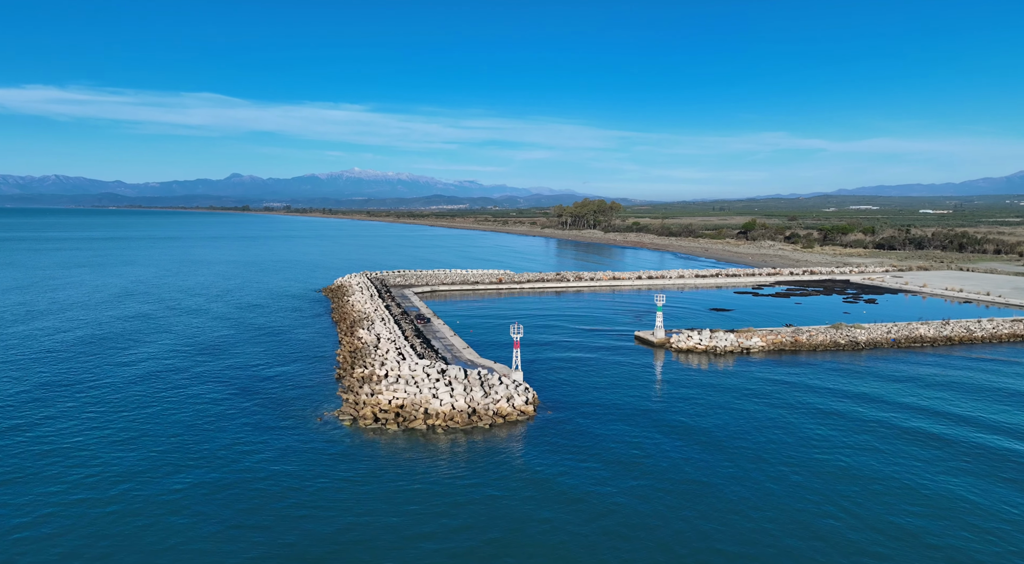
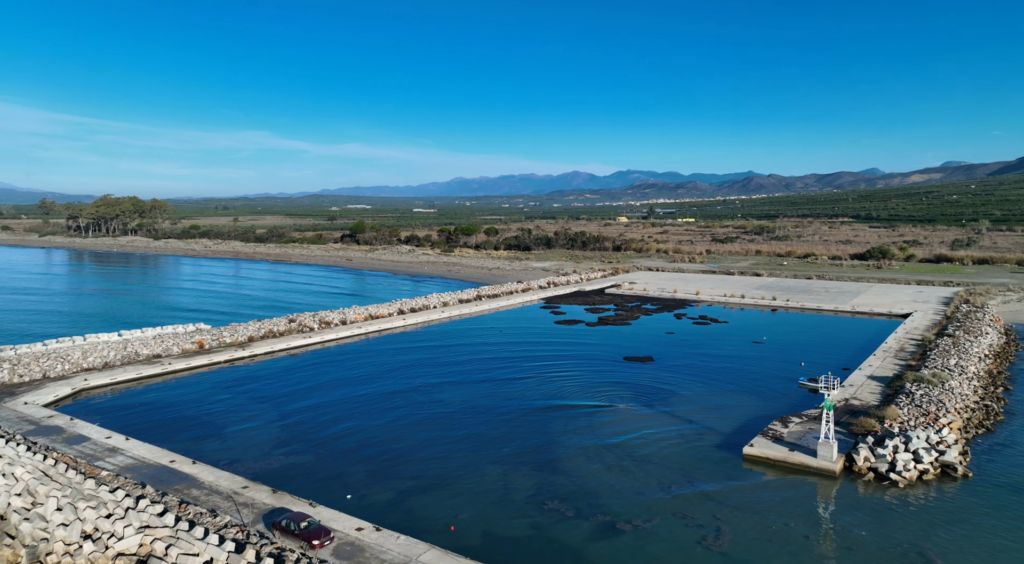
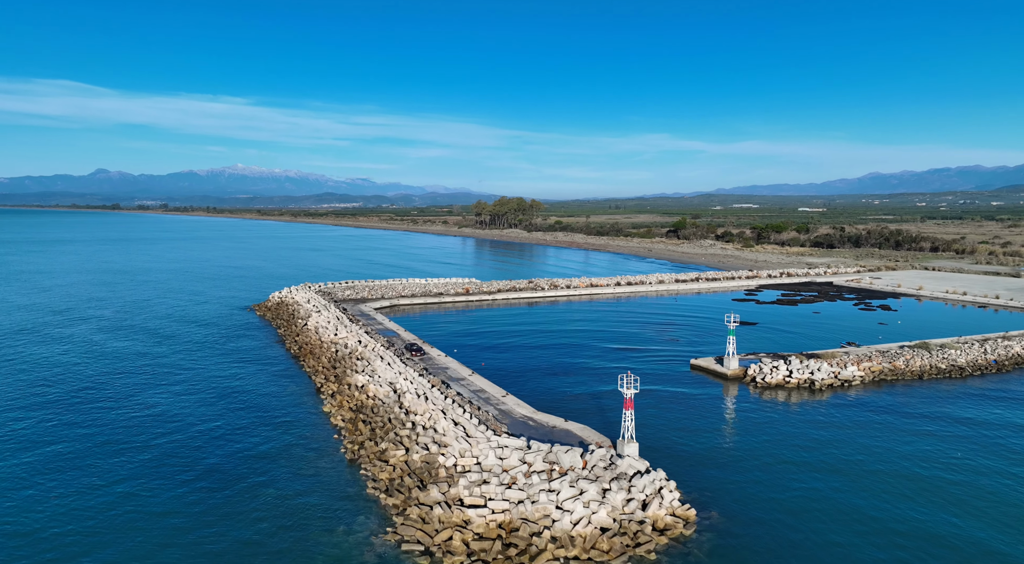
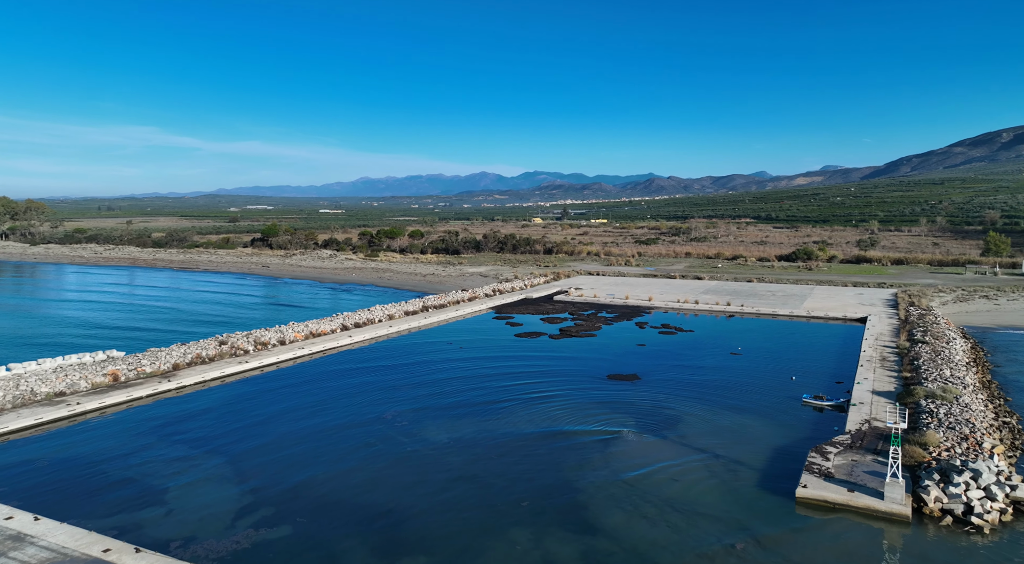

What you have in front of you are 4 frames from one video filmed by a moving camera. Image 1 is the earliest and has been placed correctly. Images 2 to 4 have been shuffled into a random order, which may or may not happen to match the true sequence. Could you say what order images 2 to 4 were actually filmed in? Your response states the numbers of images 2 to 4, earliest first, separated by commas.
3, 2, 4
